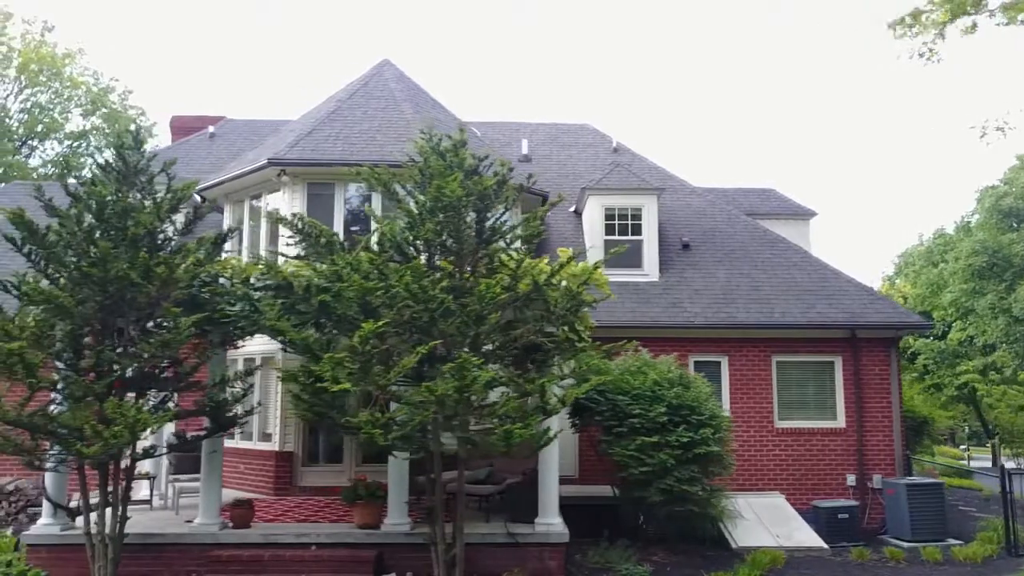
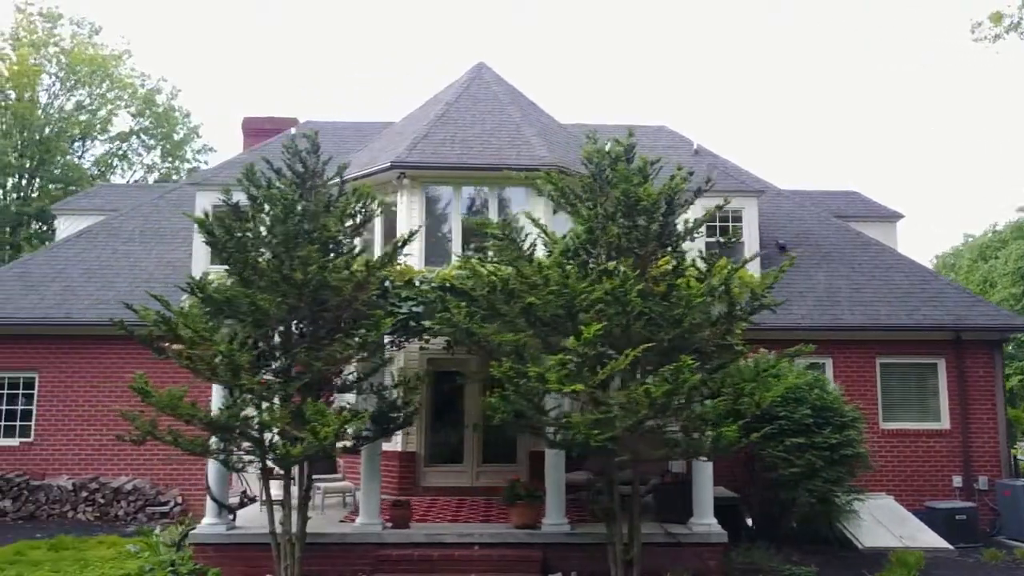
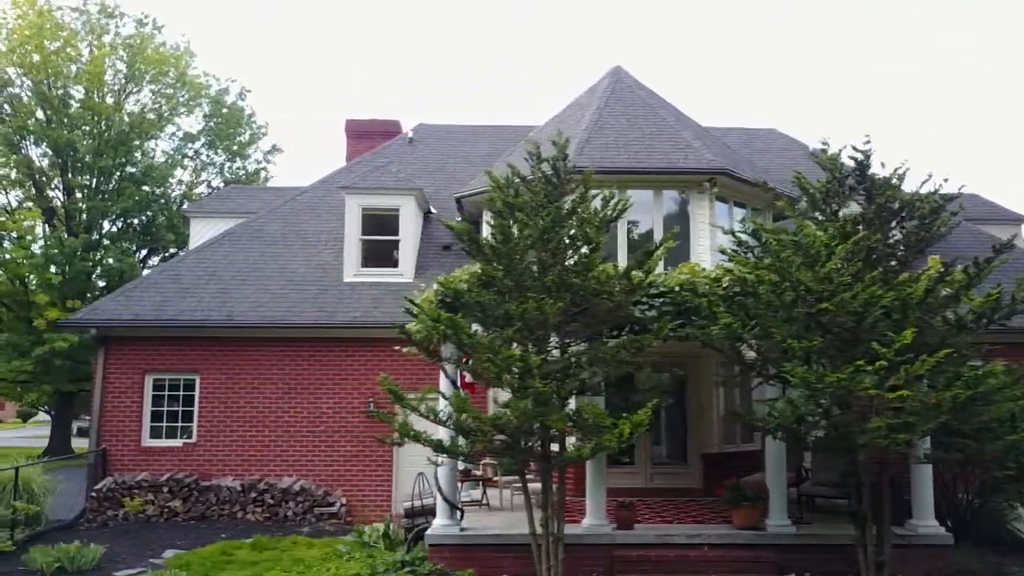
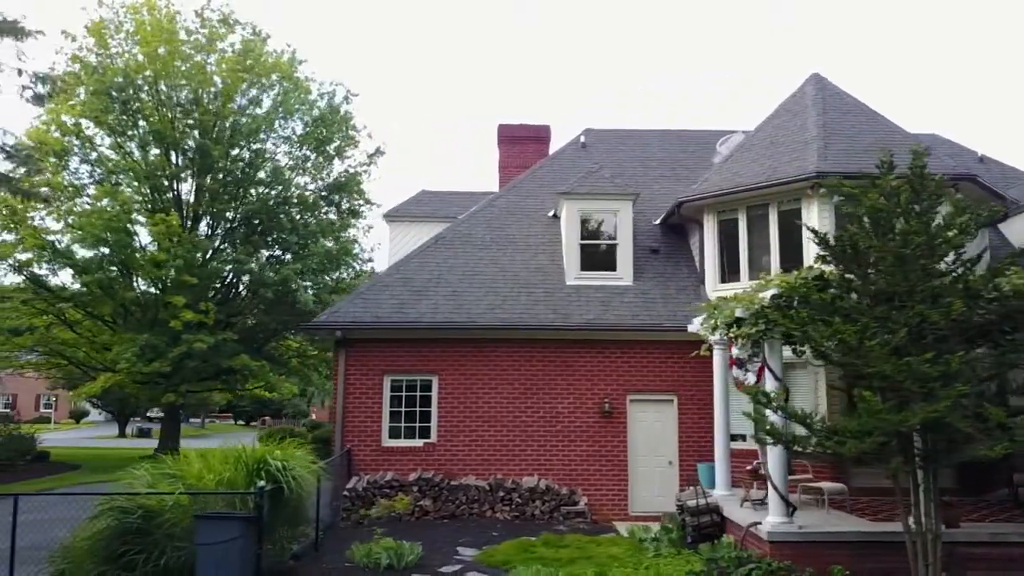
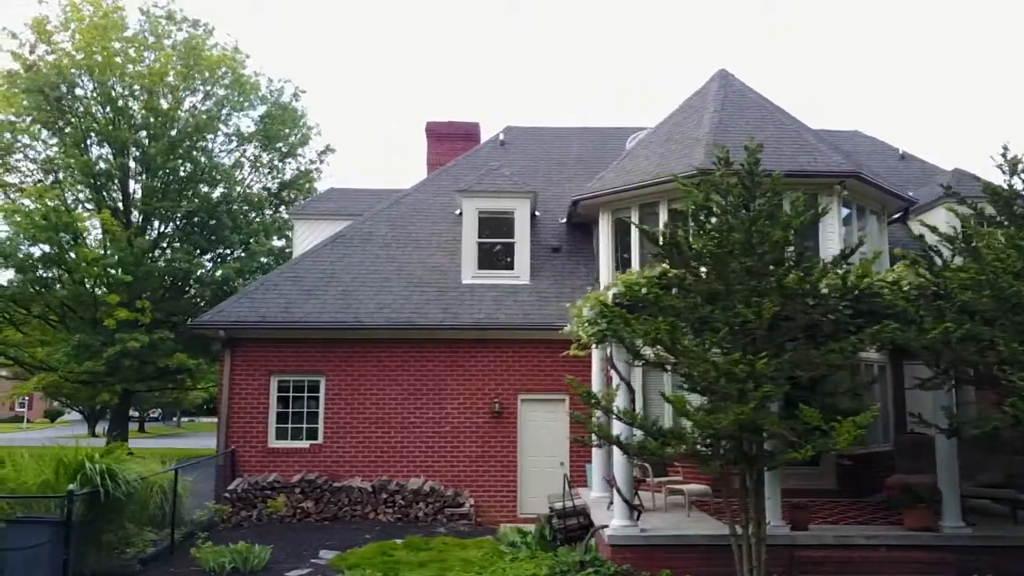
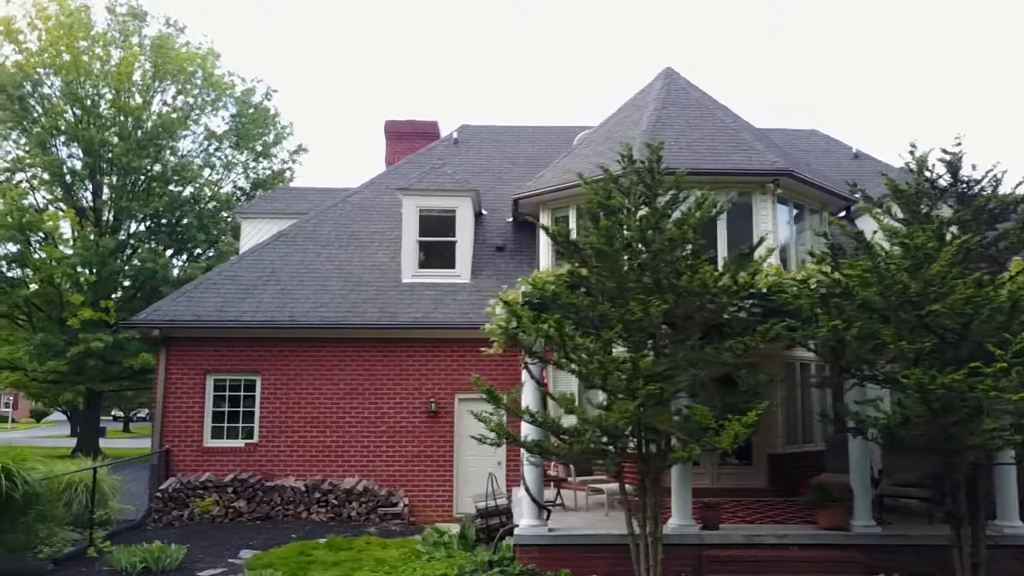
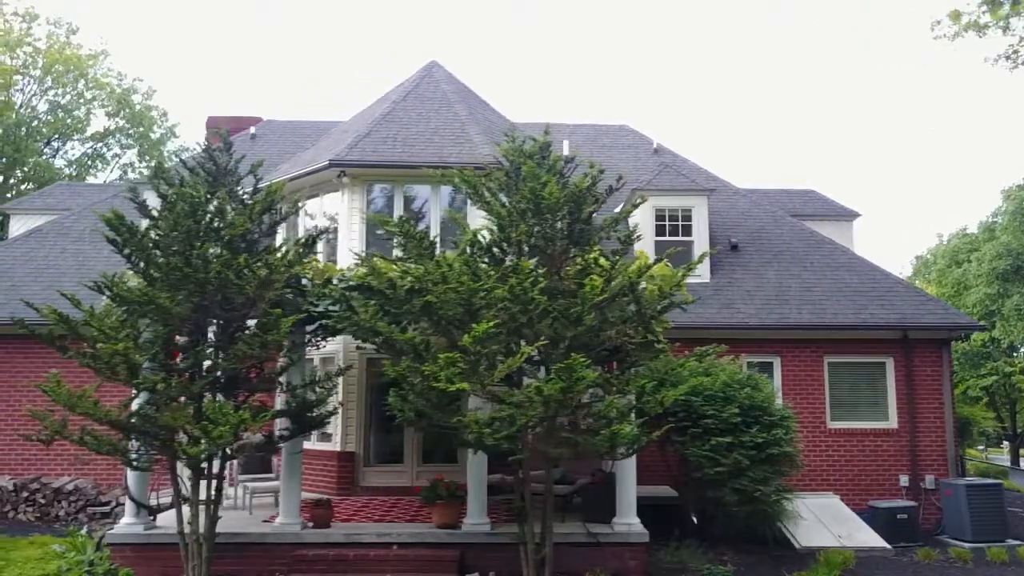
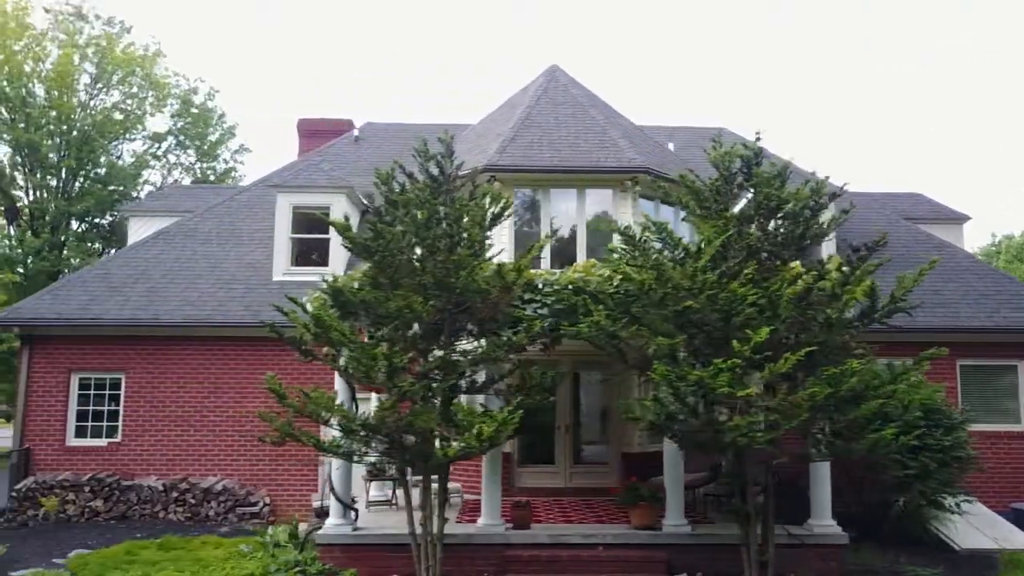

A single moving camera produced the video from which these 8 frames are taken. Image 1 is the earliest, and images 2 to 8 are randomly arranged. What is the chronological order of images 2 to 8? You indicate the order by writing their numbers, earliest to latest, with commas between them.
7, 2, 8, 3, 6, 5, 4
